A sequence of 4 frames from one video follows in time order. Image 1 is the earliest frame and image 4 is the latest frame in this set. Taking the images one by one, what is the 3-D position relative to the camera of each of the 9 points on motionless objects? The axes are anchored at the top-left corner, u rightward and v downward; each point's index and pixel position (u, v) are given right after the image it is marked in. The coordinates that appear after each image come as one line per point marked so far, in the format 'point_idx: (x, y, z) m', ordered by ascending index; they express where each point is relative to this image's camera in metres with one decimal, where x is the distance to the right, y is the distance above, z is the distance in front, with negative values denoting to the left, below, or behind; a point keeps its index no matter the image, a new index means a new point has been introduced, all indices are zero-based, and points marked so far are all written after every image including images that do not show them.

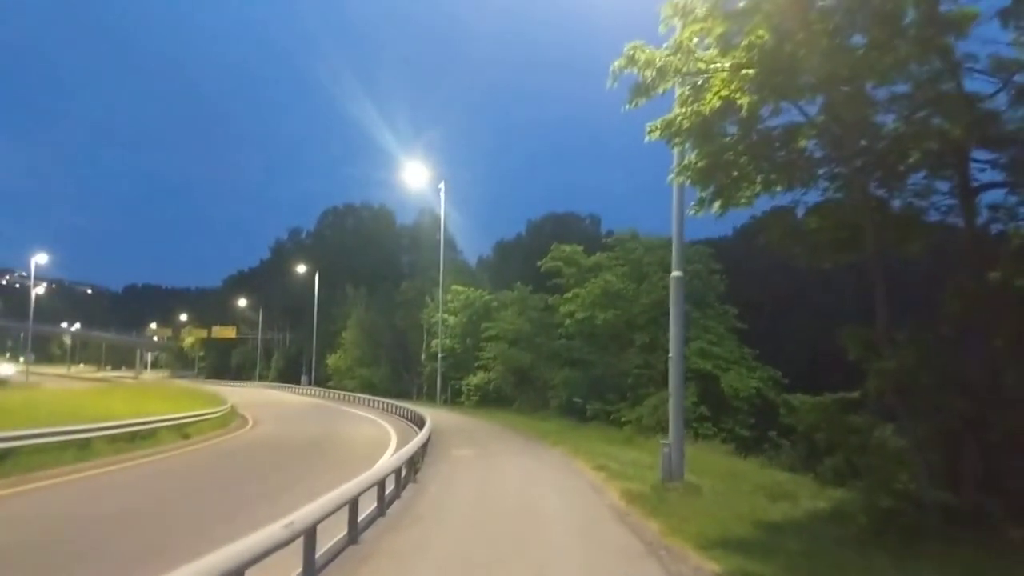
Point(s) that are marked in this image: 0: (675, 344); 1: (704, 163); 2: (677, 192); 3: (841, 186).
0: (+2.7, -0.9, +17.6) m
1: (+2.6, +1.7, +14.7) m
2: (+2.7, +1.6, +17.8) m
3: (+4.4, +1.4, +14.4) m
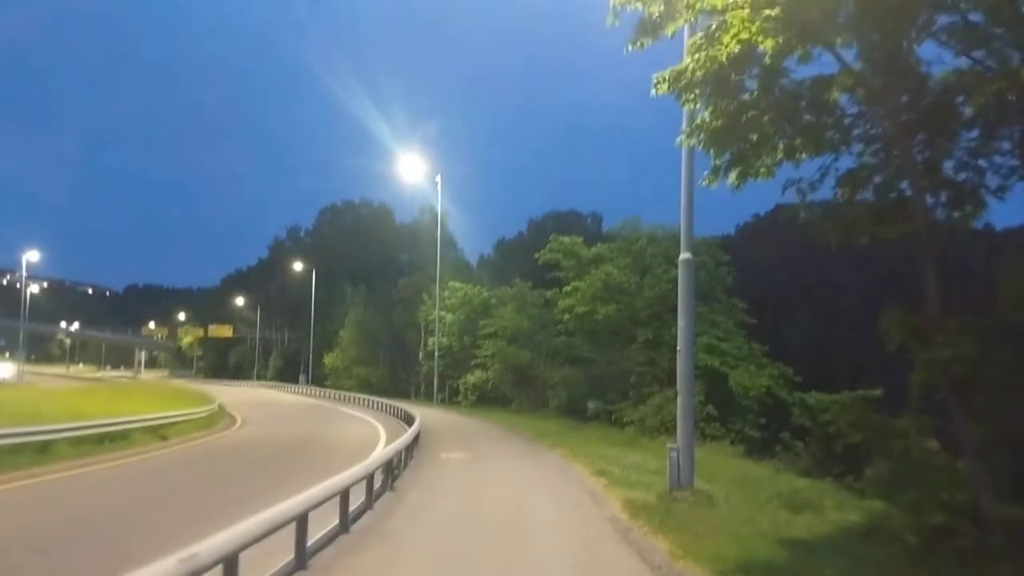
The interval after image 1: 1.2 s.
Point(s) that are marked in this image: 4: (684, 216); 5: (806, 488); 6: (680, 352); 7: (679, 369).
0: (+2.5, -0.7, +15.7) m
1: (+2.5, +2.0, +12.7) m
2: (+2.6, +1.8, +15.8) m
3: (+4.3, +1.6, +12.4) m
4: (+2.6, +1.1, +16.0) m
5: (+5.1, -3.4, +18.4) m
6: (+2.5, -0.9, +15.7) m
7: (+2.4, -1.2, +15.6) m
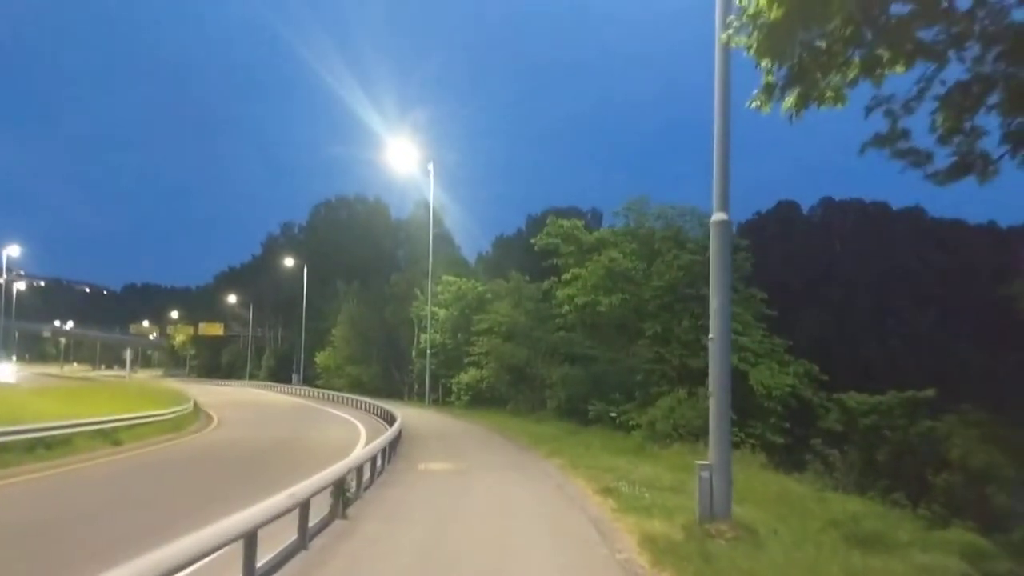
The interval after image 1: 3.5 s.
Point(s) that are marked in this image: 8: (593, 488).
0: (+2.3, -0.4, +12.1) m
1: (+2.3, +2.3, +9.2) m
2: (+2.4, +2.2, +12.3) m
3: (+4.1, +2.0, +8.8) m
4: (+2.4, +1.4, +12.4) m
5: (+4.9, -3.1, +14.8) m
6: (+2.3, -0.6, +12.1) m
7: (+2.2, -0.9, +12.0) m
8: (+1.3, -3.2, +17.1) m
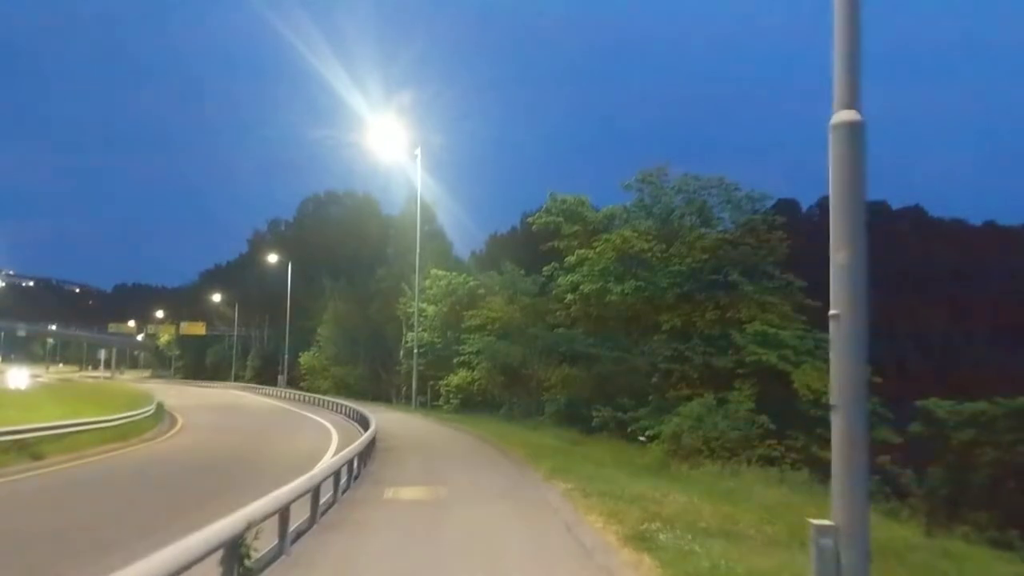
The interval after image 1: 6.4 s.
0: (+2.3, 0.0, +7.3) m
1: (+2.2, +2.7, +4.4) m
2: (+2.3, +2.6, +7.5) m
3: (+4.0, +2.3, +4.1) m
4: (+2.3, +1.8, +7.7) m
5: (+4.8, -2.7, +10.1) m
6: (+2.2, -0.2, +7.4) m
7: (+2.2, -0.5, +7.3) m
8: (+1.2, -2.8, +12.3) m
